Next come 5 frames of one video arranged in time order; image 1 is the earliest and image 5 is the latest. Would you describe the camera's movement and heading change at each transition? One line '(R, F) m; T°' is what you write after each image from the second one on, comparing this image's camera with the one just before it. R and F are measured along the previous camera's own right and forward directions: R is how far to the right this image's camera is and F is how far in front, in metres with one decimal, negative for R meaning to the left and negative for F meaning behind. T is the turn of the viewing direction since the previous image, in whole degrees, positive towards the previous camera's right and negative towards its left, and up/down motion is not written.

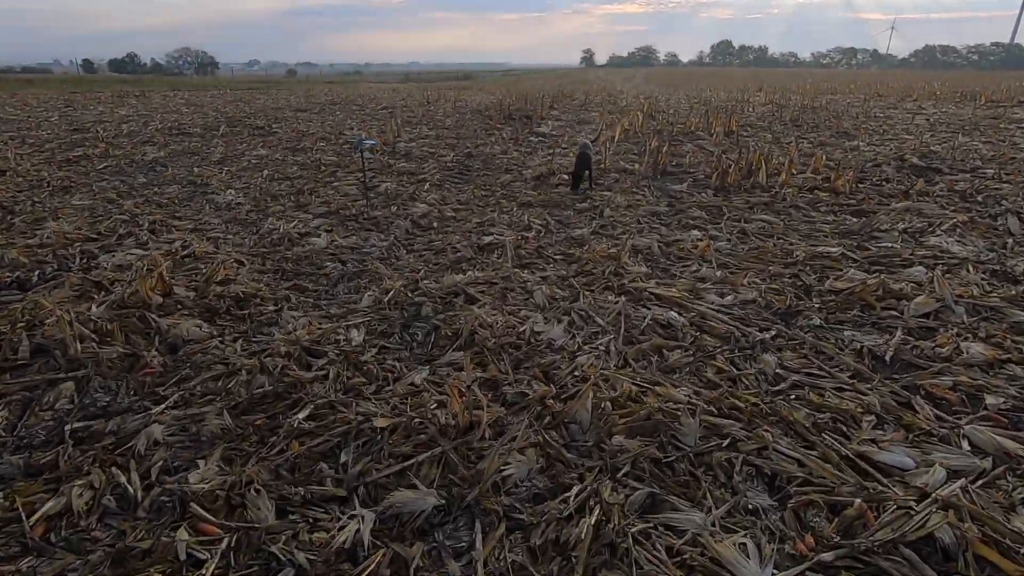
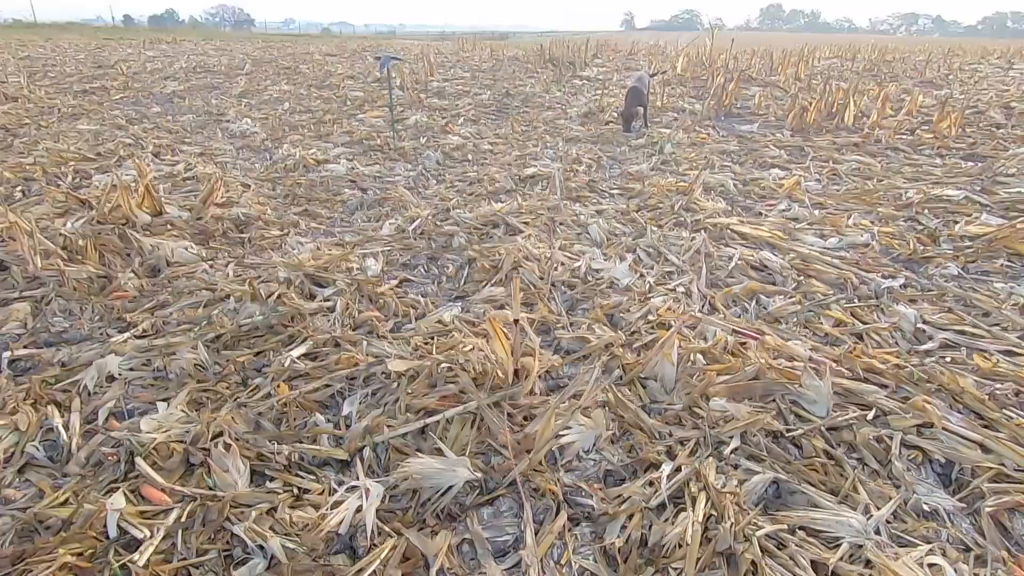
(-0.1, +0.6) m; -3°
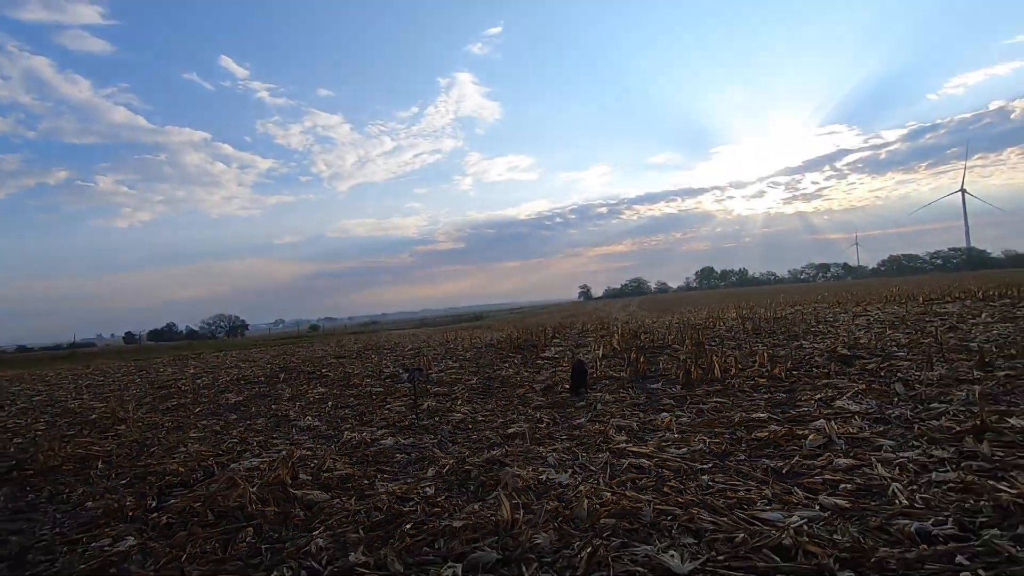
(0.0, -2.2) m; +4°
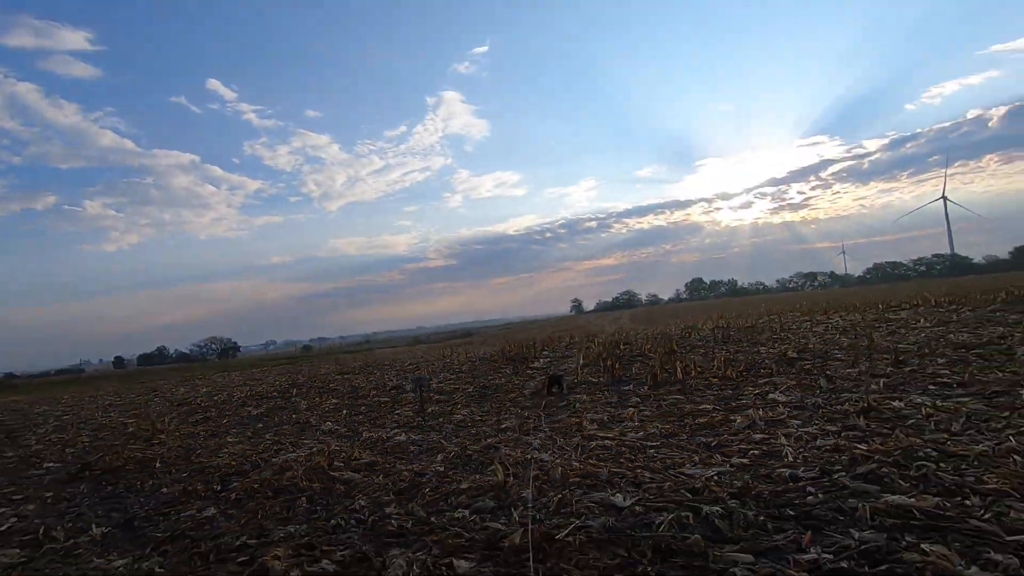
(0.0, -1.2) m; +1°
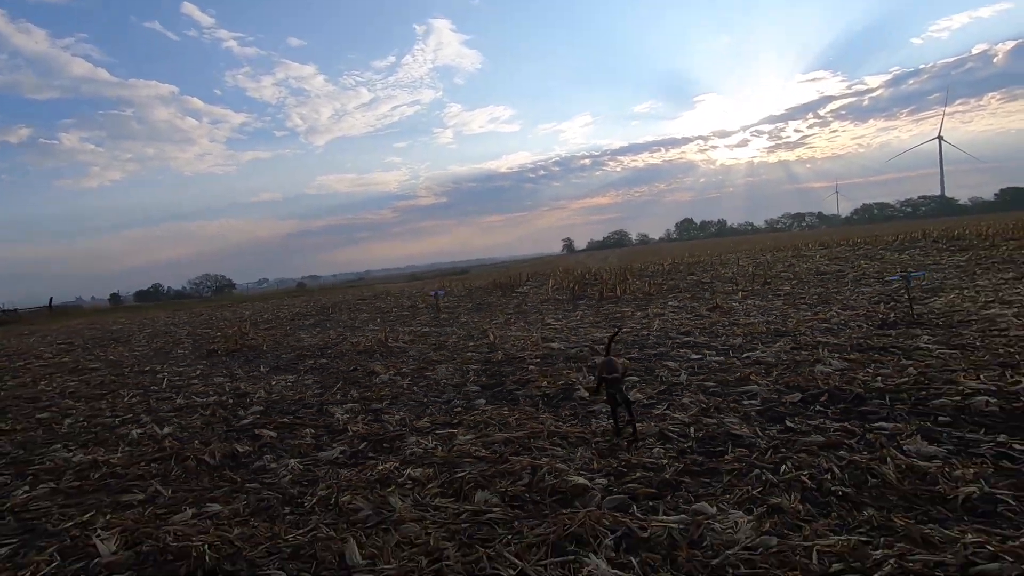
(+0.1, -3.5) m; +1°
